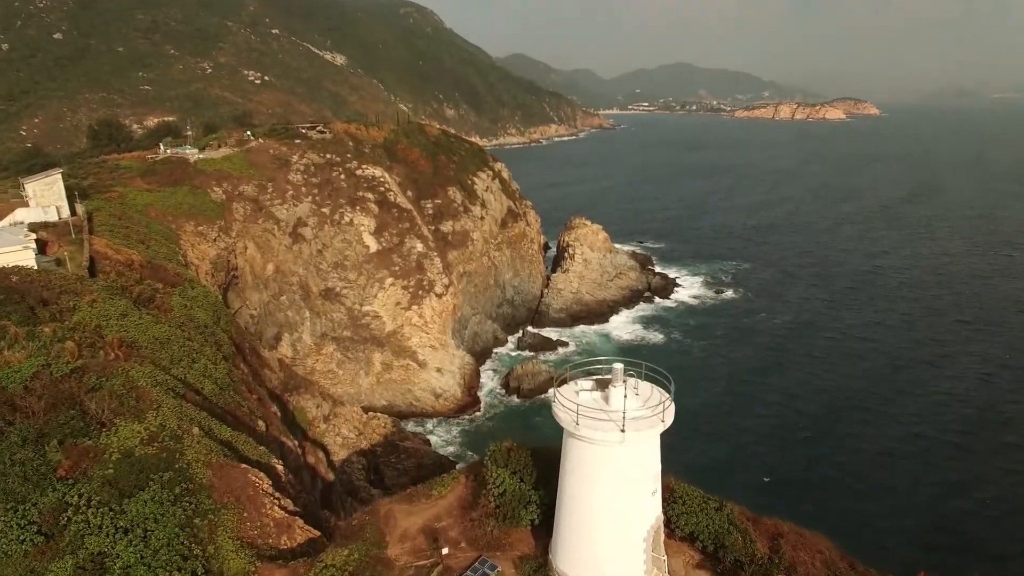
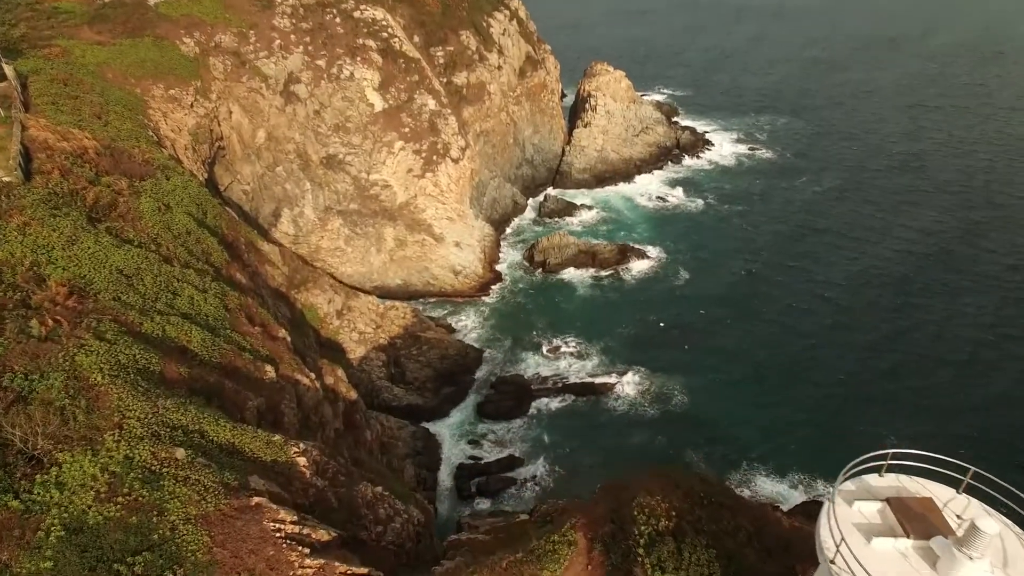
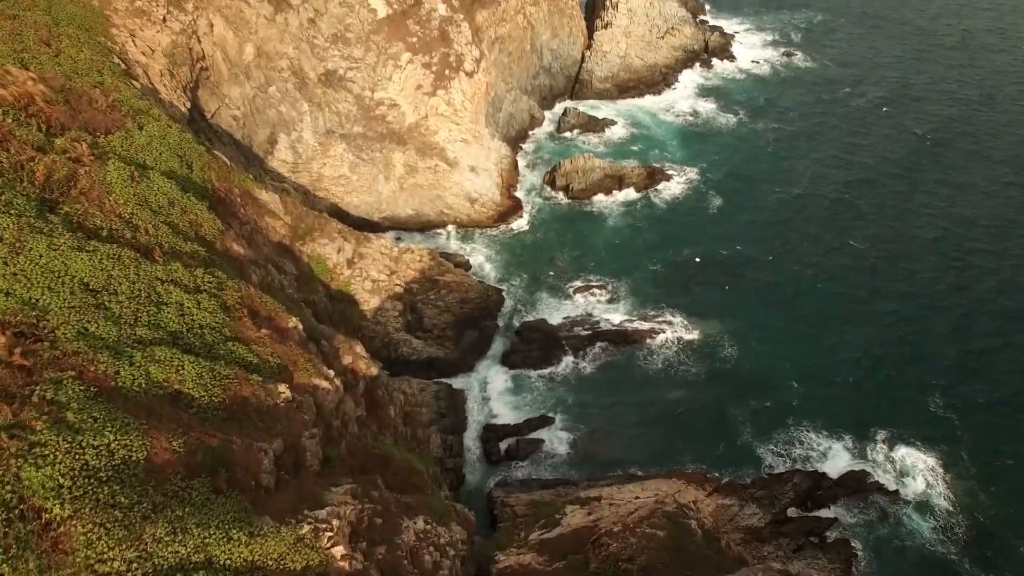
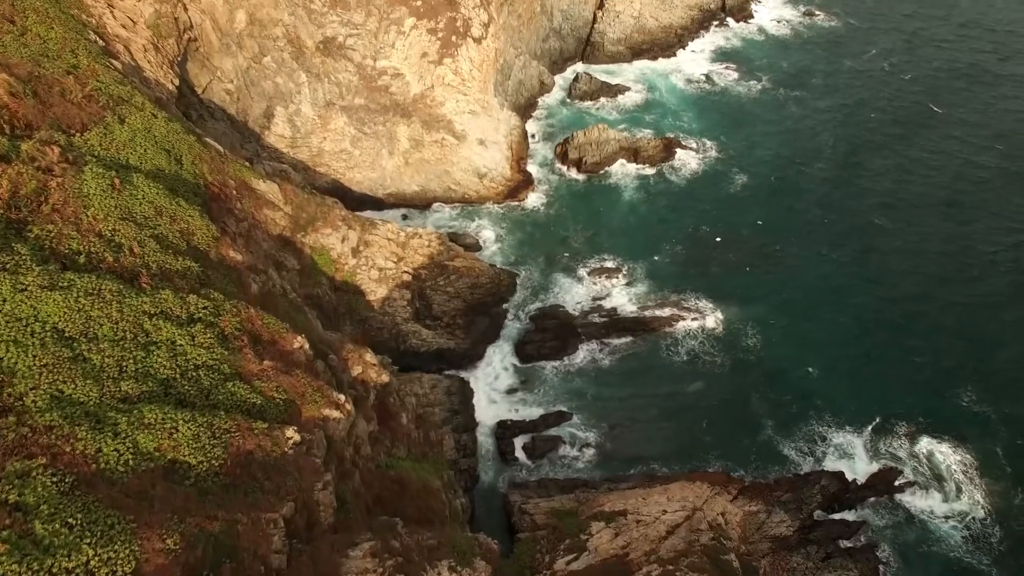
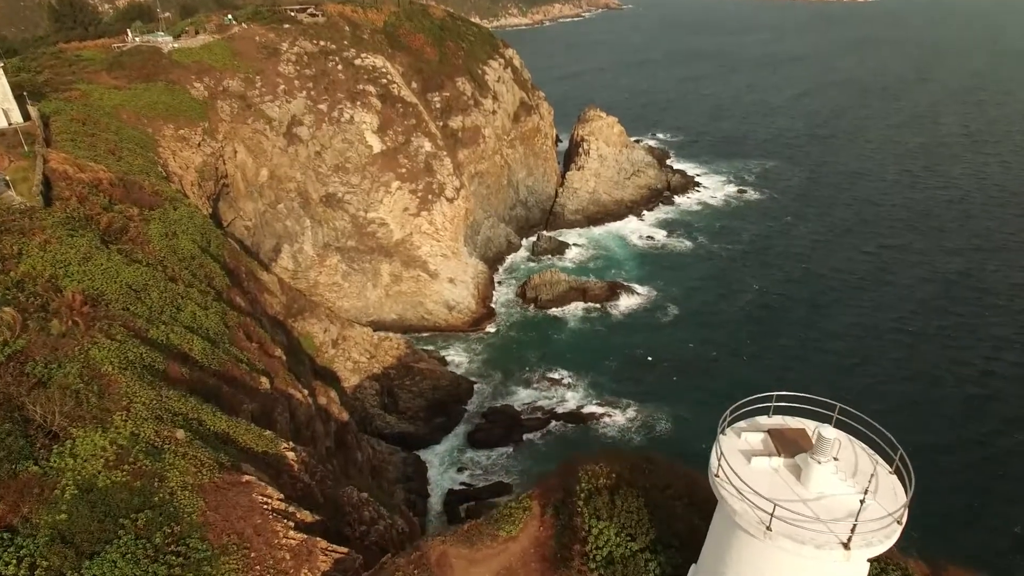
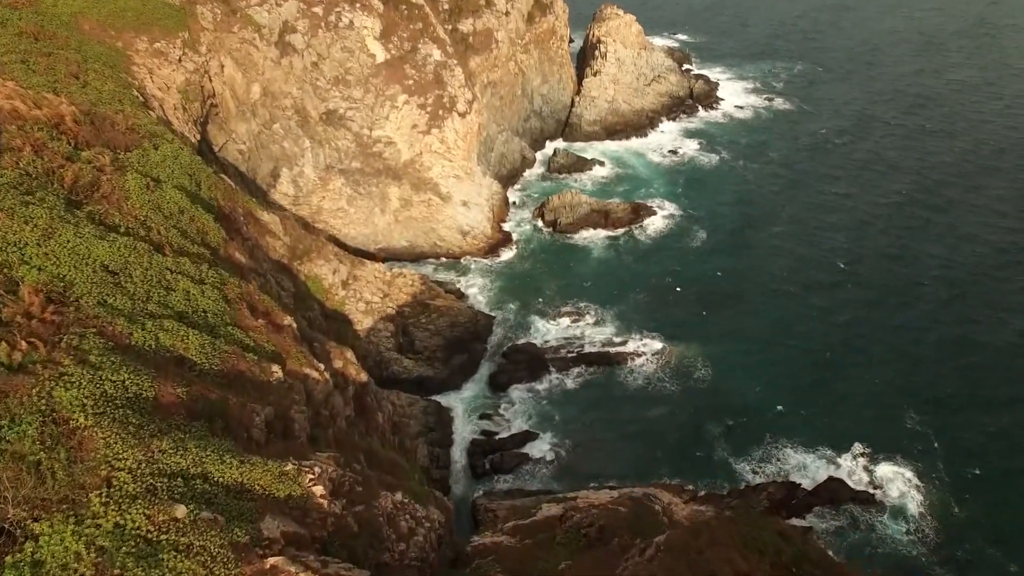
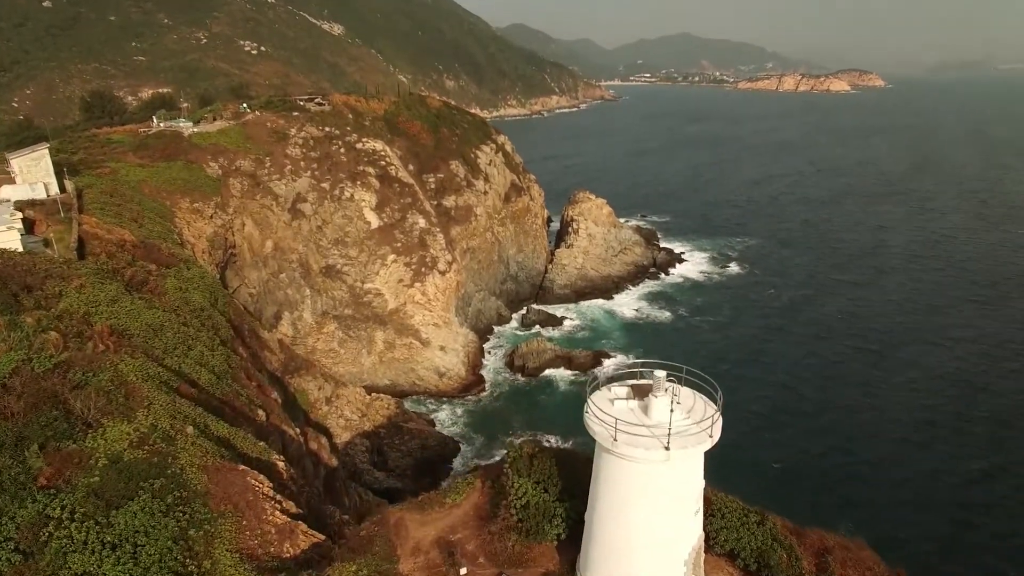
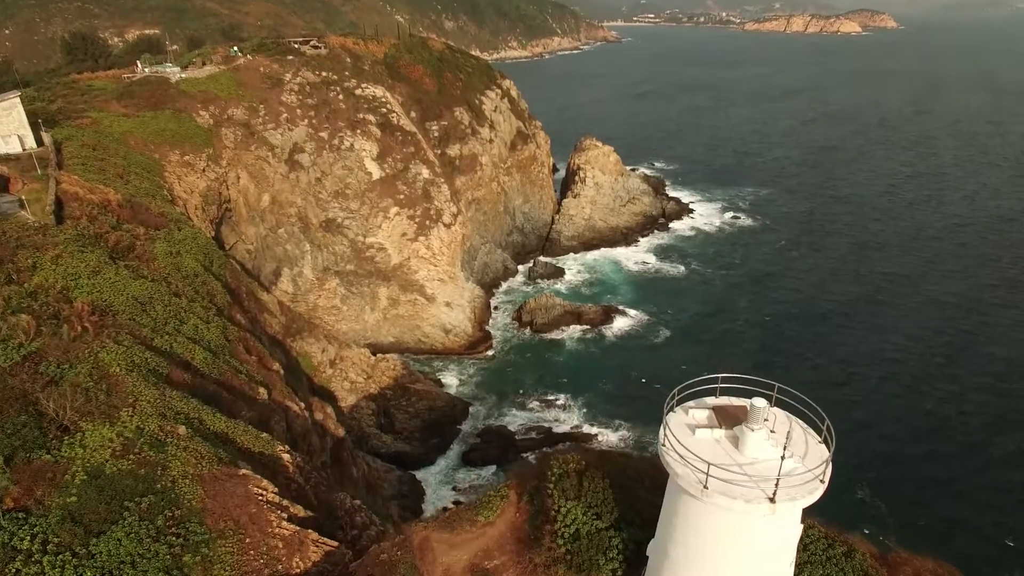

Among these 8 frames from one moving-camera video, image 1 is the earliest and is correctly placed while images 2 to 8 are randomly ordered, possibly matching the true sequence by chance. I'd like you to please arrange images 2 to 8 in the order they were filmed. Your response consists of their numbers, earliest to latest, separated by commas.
7, 8, 5, 2, 6, 3, 4
